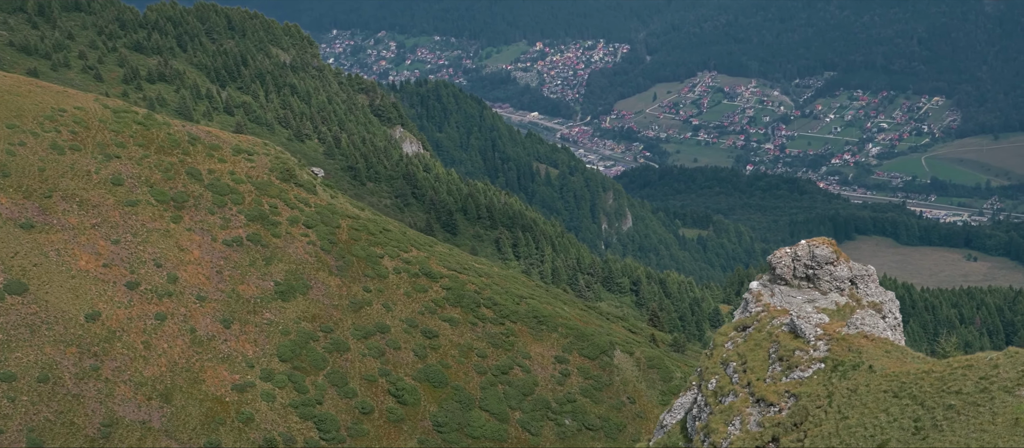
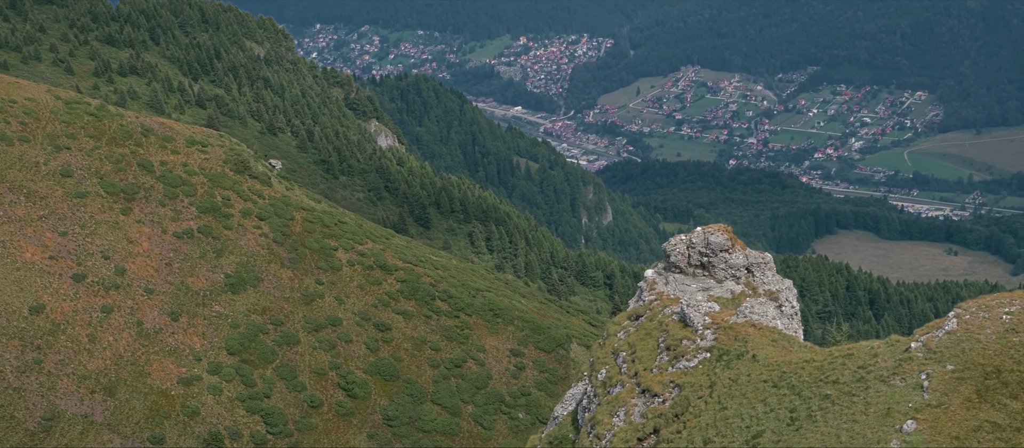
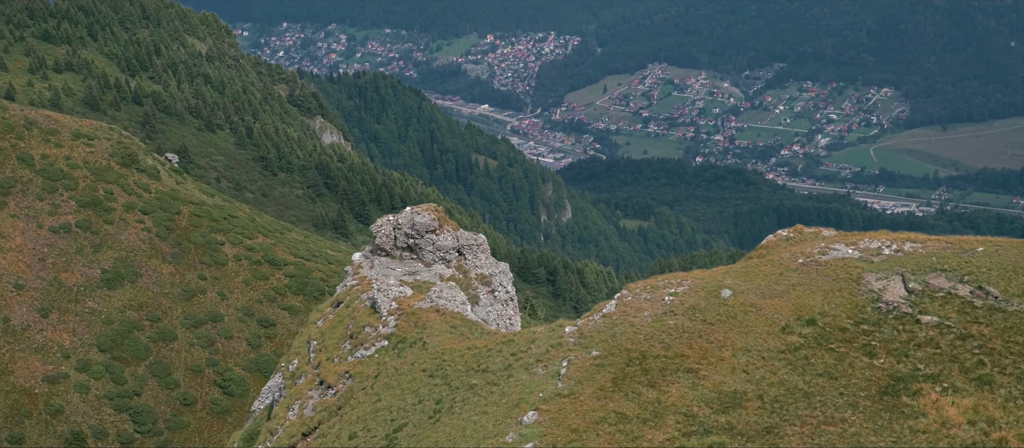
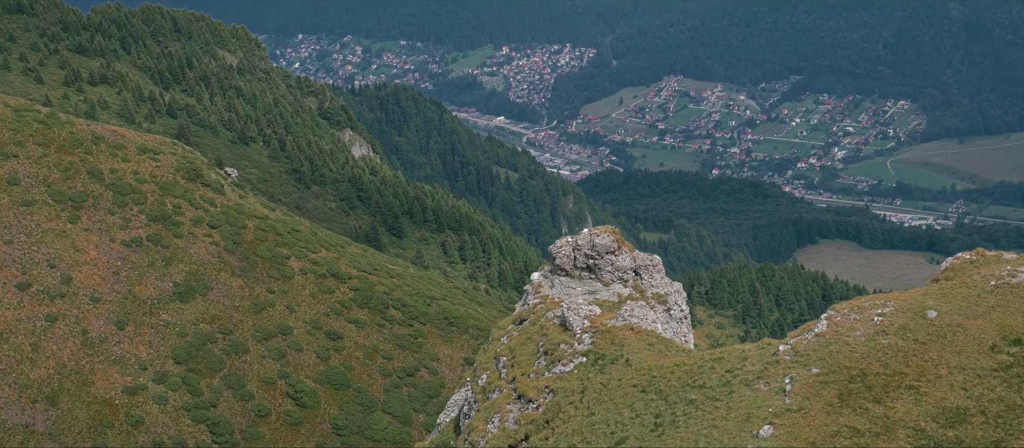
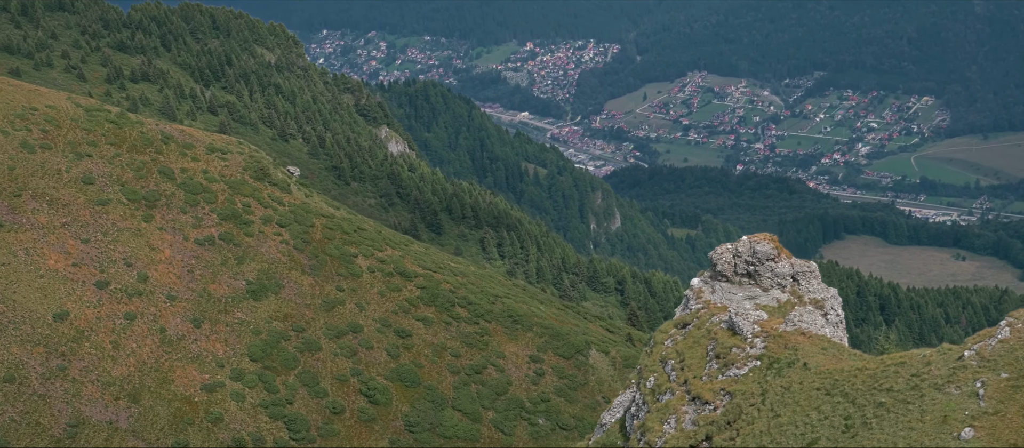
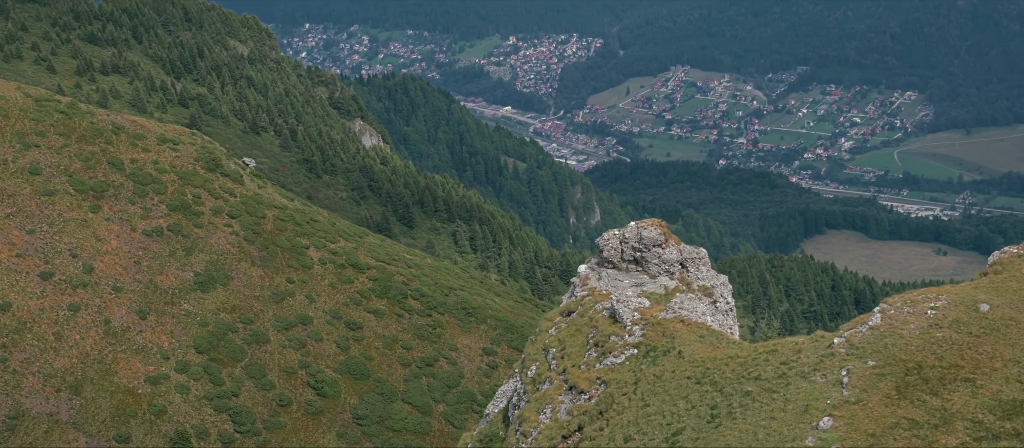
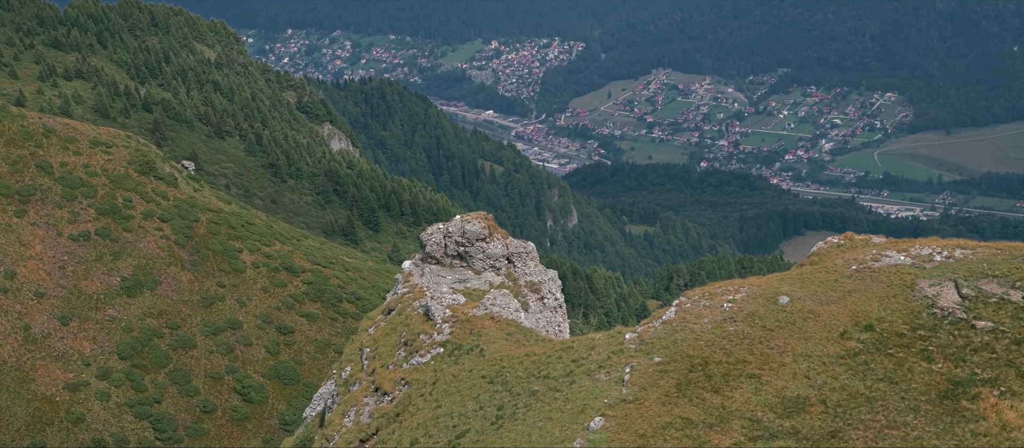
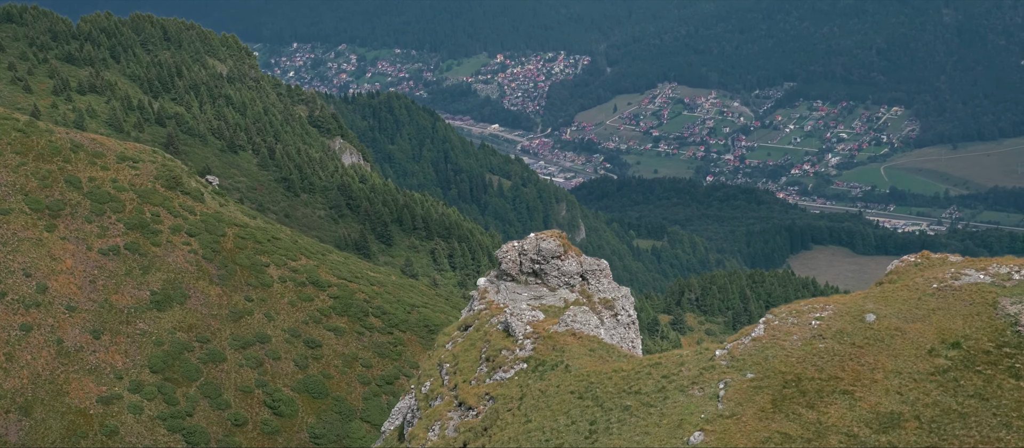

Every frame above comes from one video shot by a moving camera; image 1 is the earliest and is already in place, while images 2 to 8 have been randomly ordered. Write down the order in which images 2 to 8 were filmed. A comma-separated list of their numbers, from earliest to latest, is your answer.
5, 2, 6, 4, 8, 7, 3
